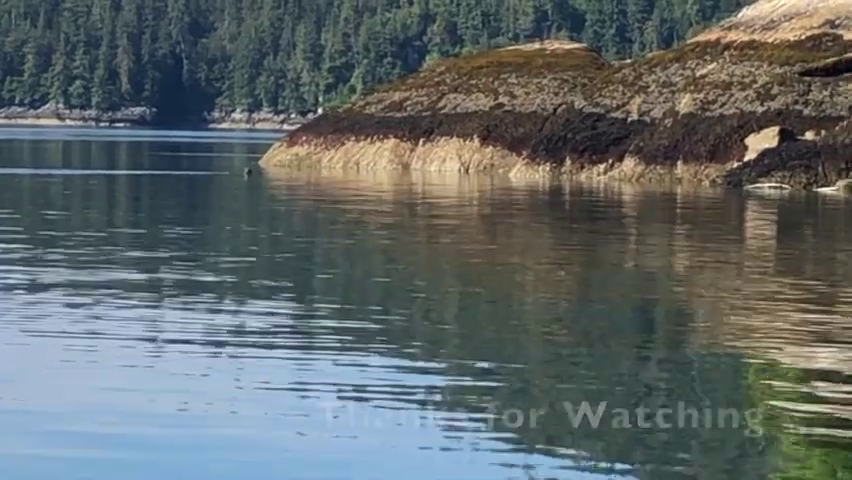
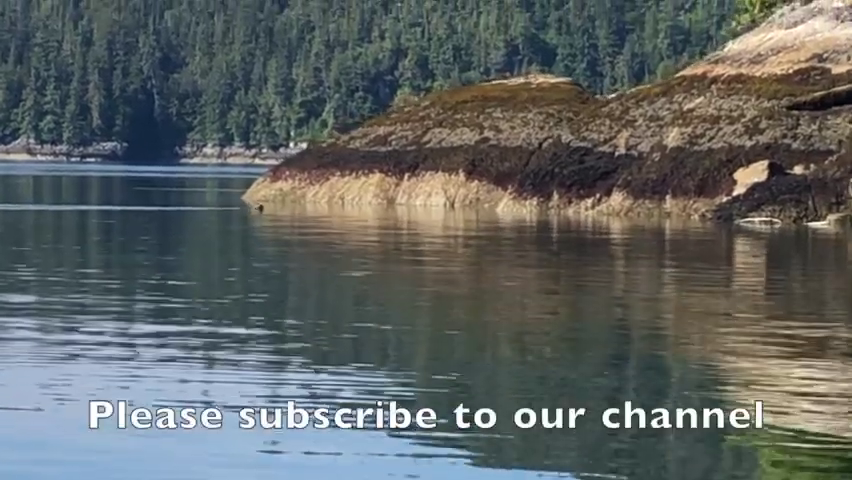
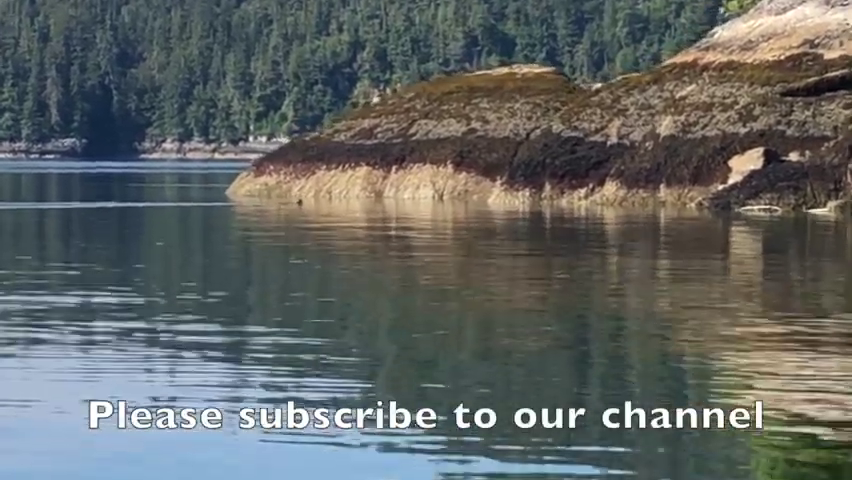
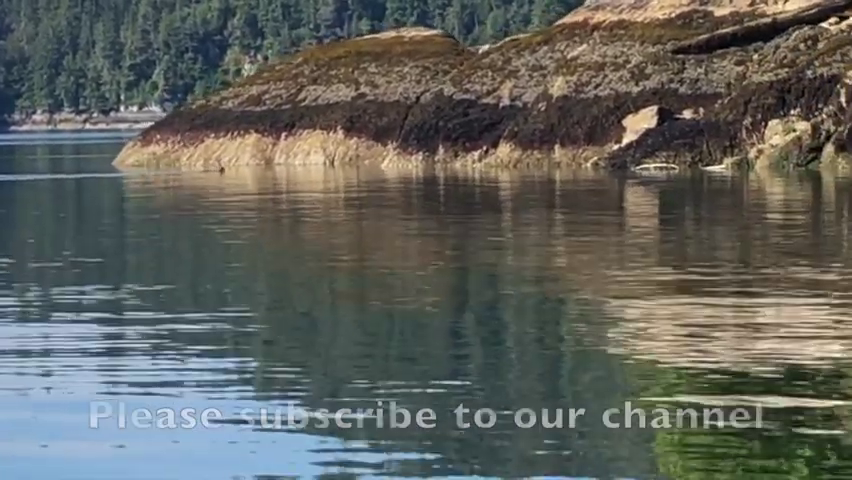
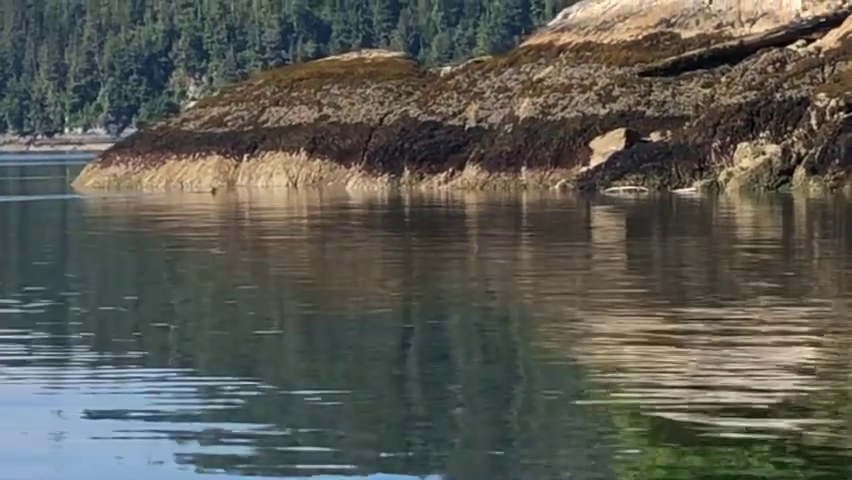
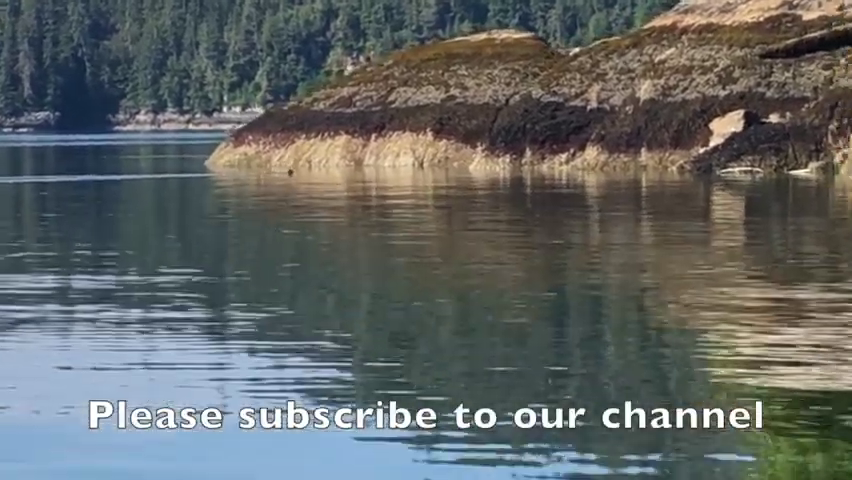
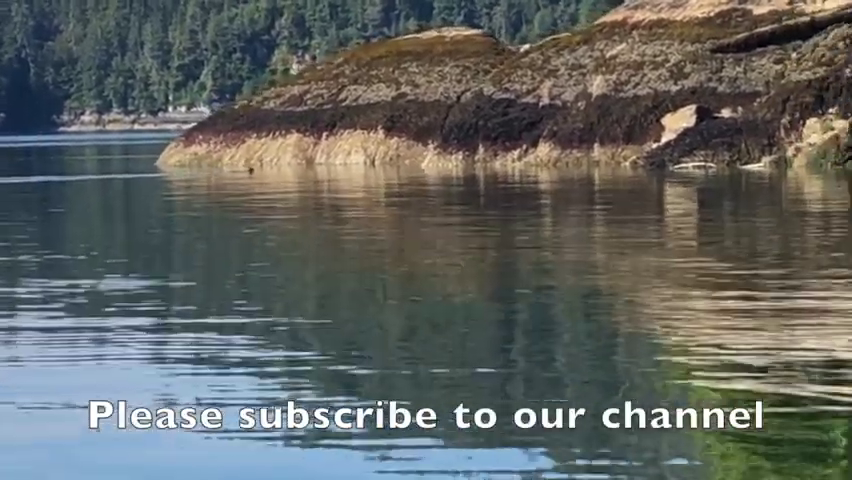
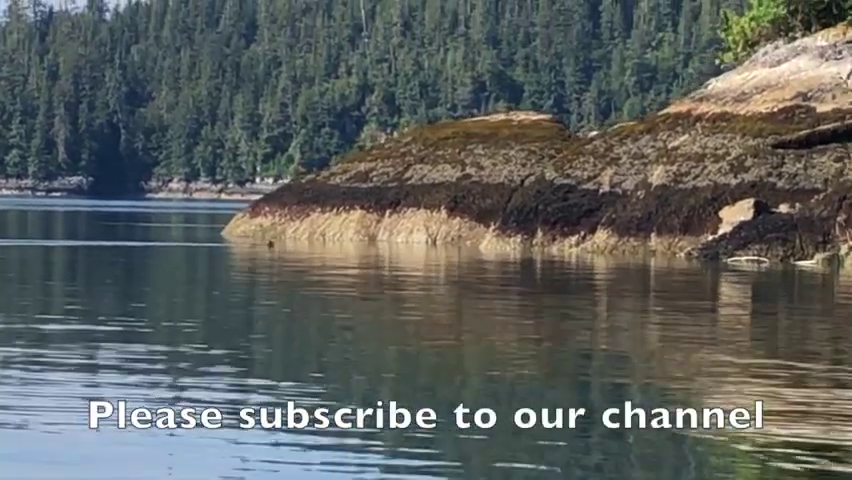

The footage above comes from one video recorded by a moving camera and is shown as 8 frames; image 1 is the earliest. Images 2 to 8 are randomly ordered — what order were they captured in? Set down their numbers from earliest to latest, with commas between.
2, 8, 3, 6, 7, 4, 5
